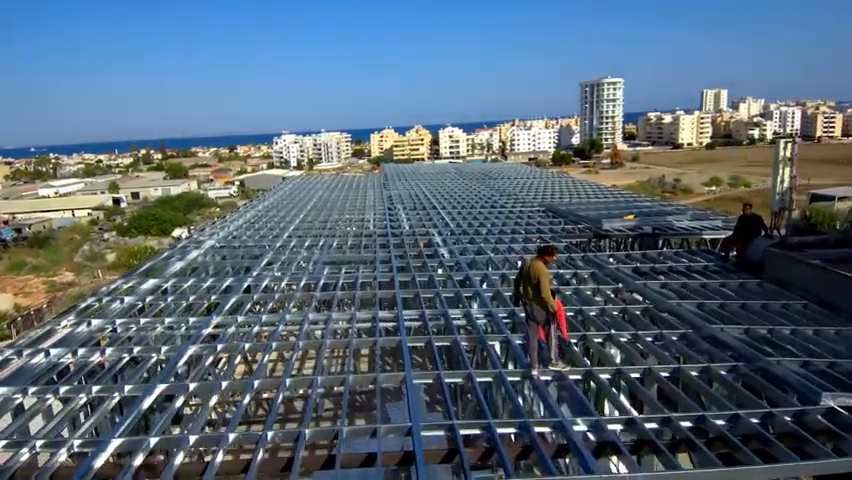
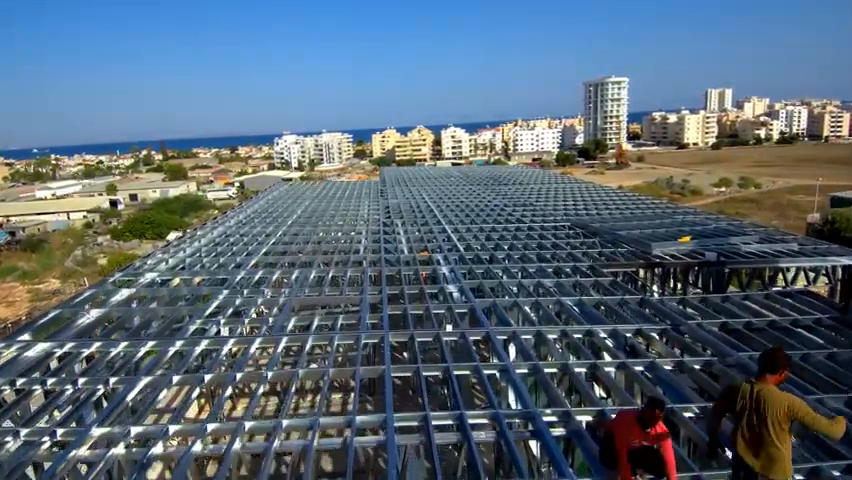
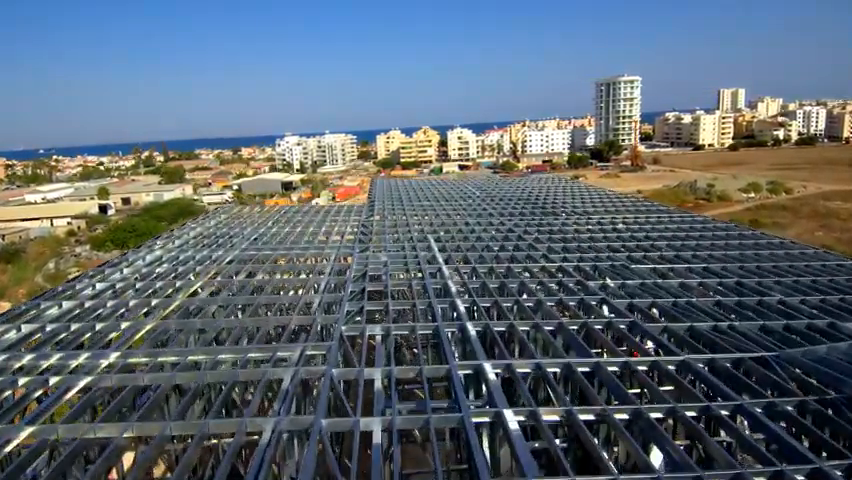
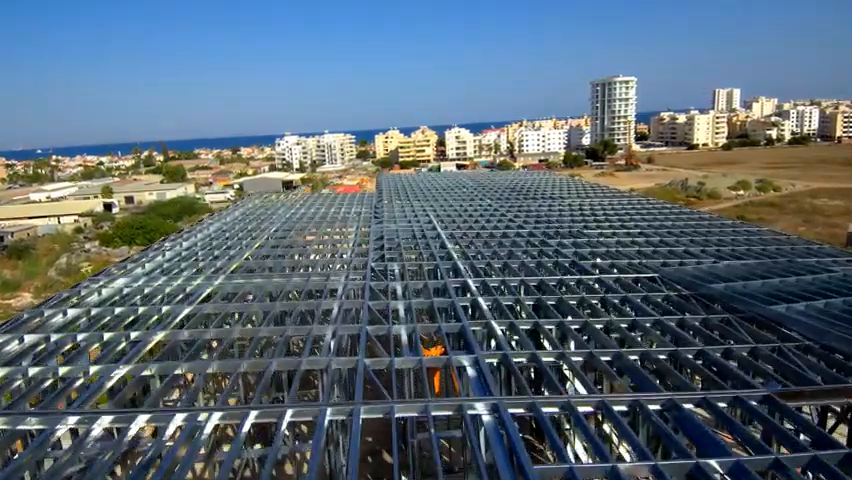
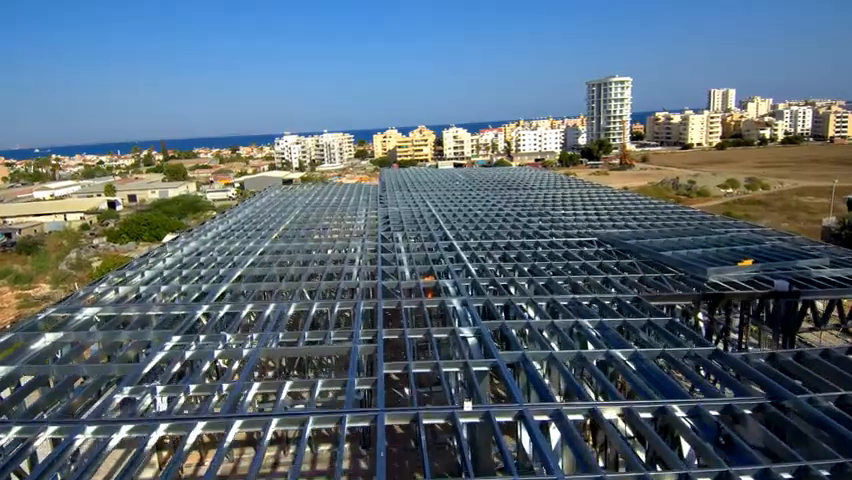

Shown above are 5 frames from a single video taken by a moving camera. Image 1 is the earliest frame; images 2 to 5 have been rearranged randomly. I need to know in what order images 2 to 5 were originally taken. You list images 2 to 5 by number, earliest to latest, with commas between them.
2, 5, 4, 3
